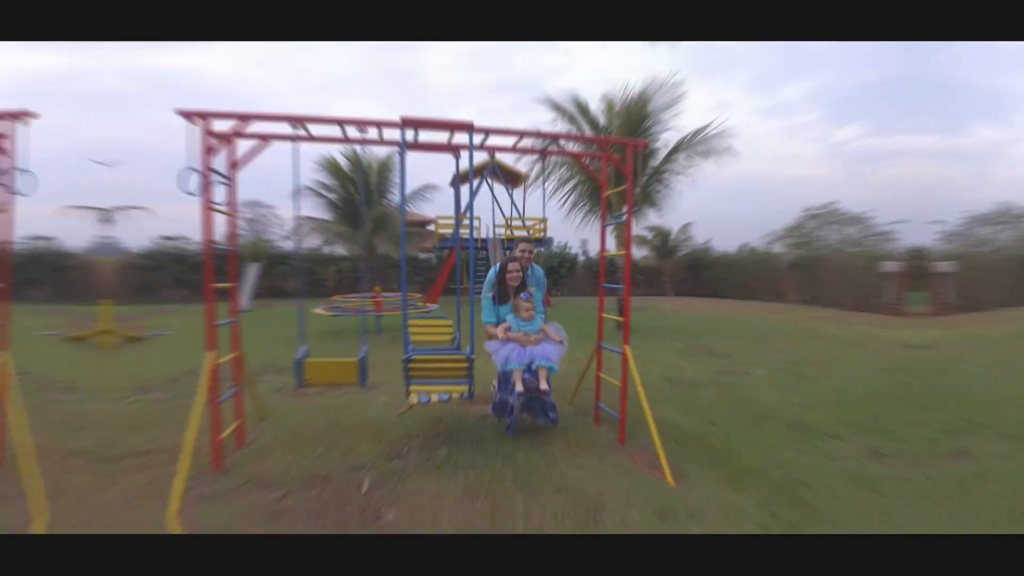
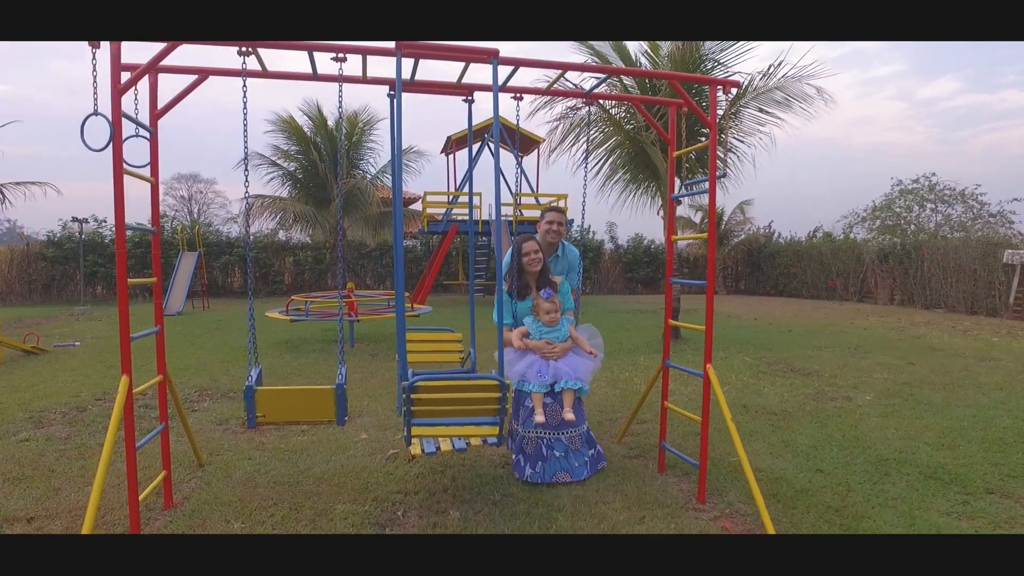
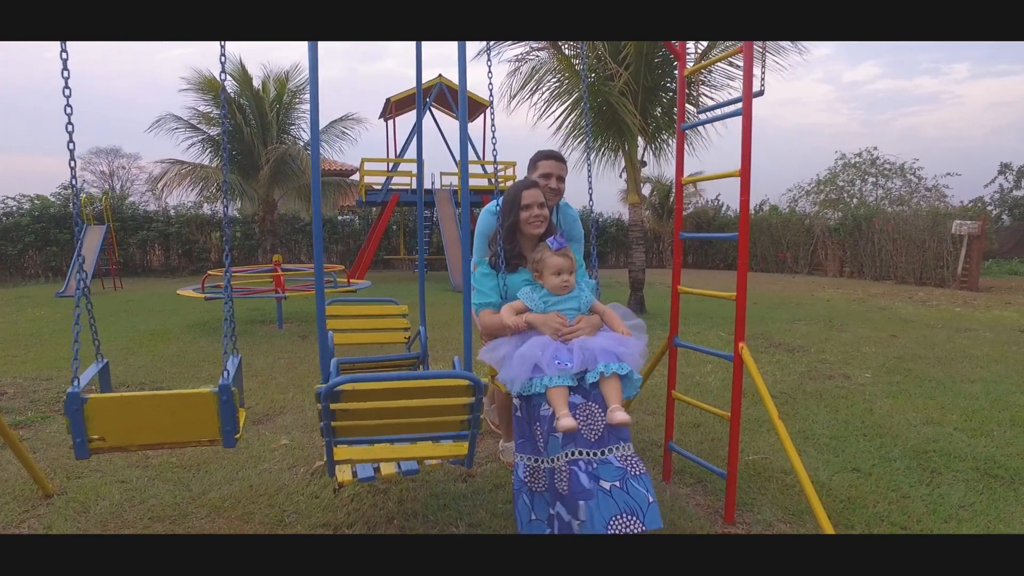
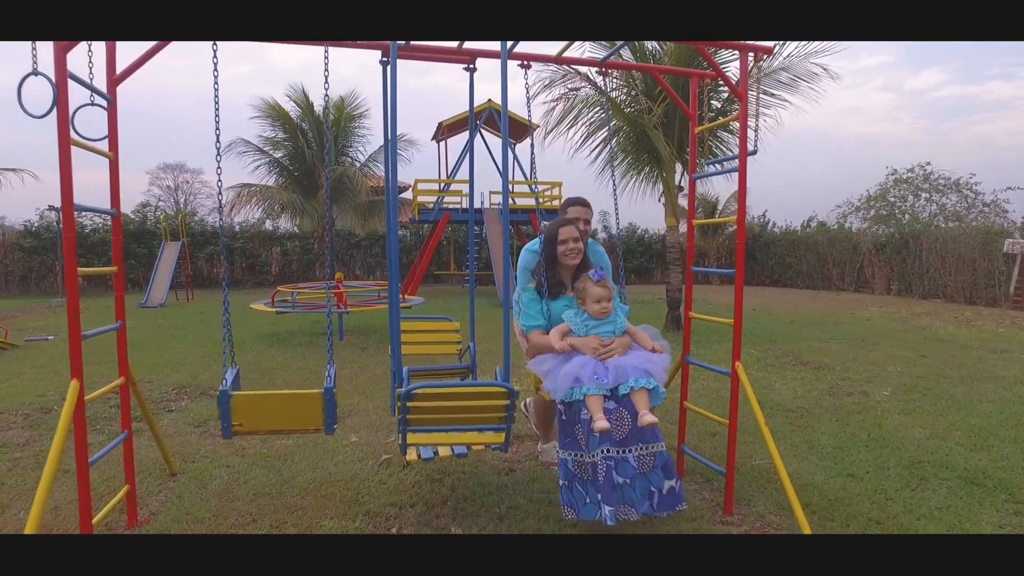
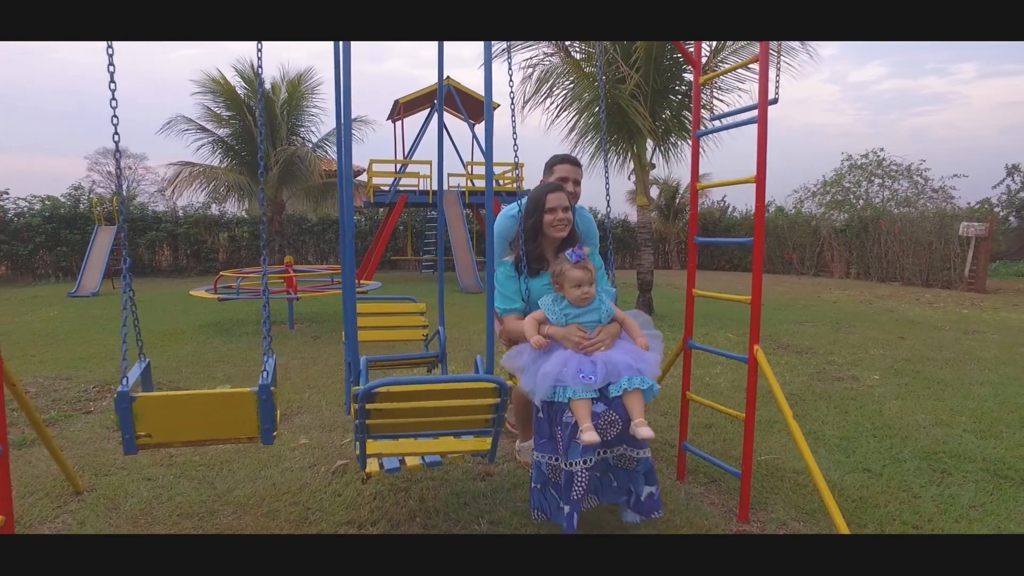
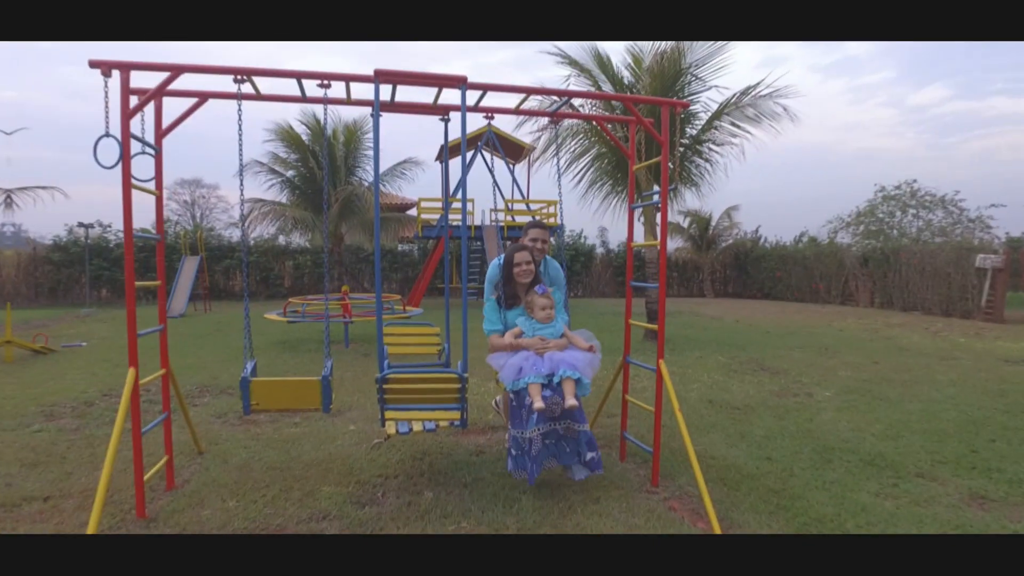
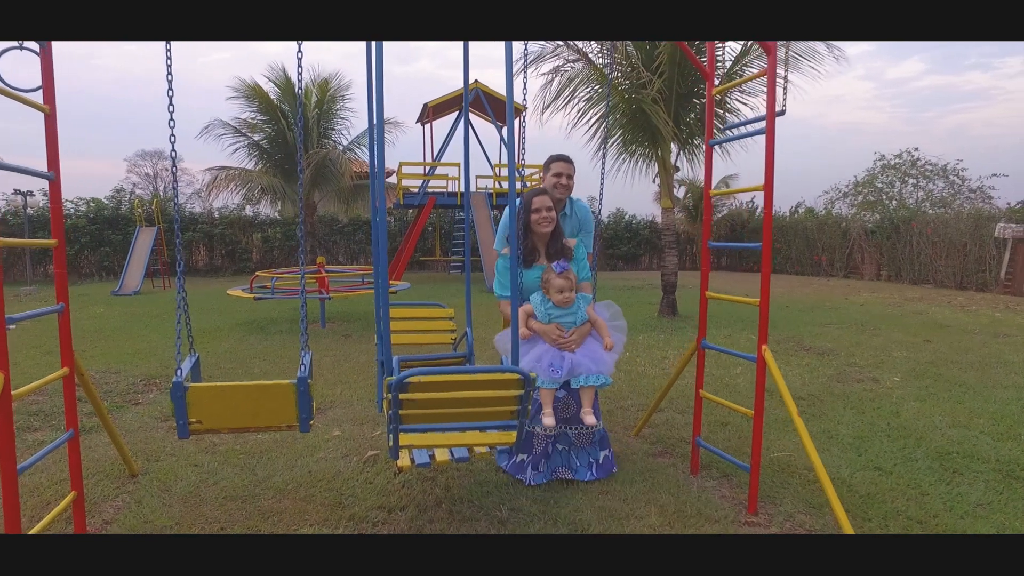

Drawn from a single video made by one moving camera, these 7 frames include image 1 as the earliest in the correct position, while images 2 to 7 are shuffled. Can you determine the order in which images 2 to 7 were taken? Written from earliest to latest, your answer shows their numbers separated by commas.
6, 2, 4, 7, 5, 3
